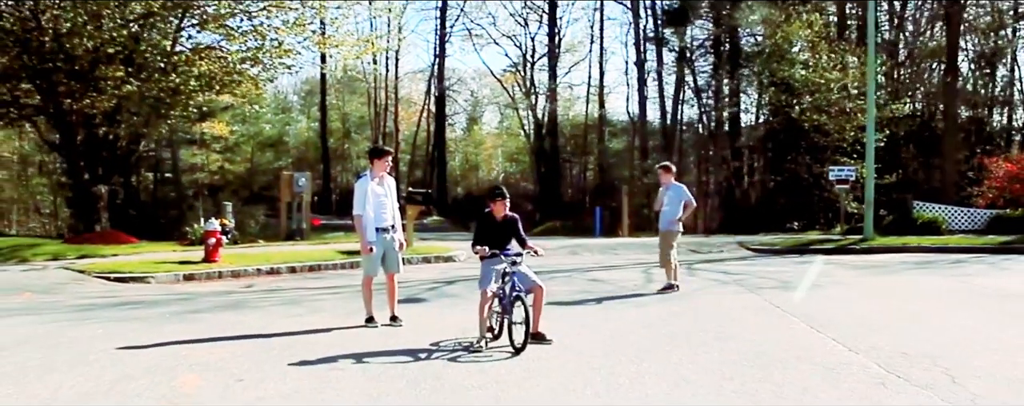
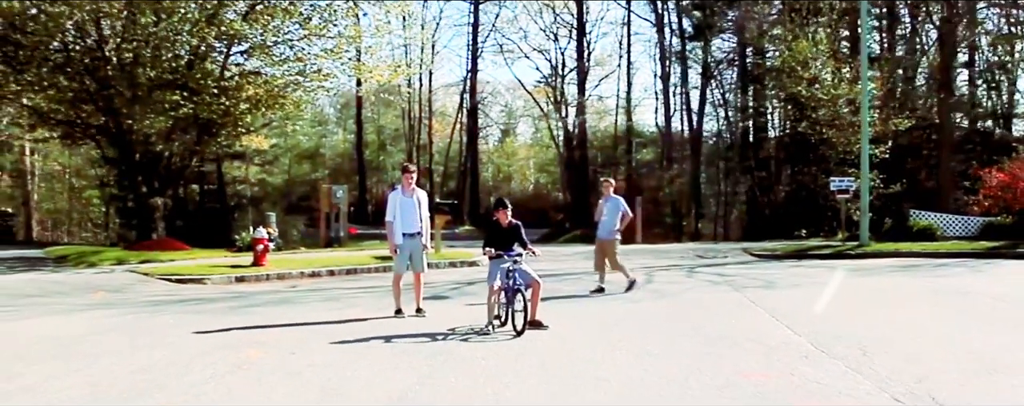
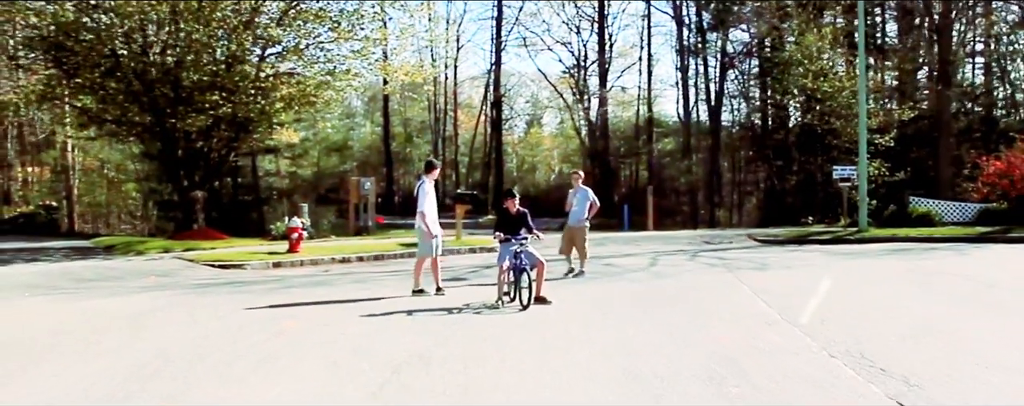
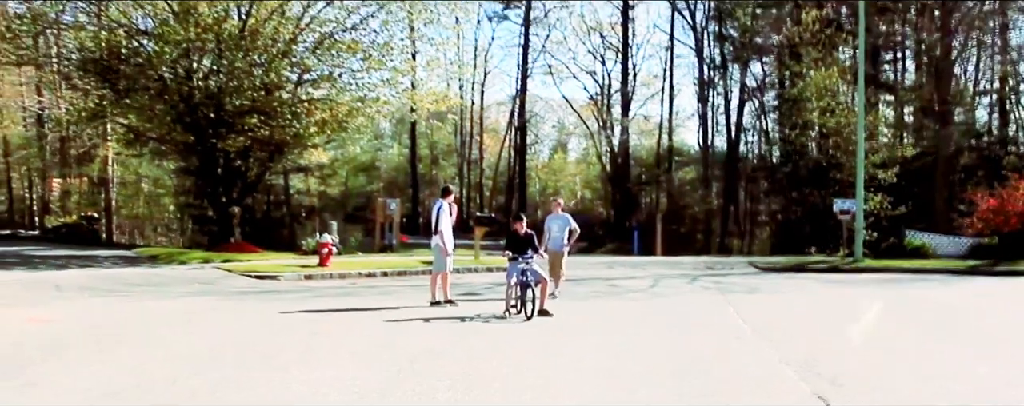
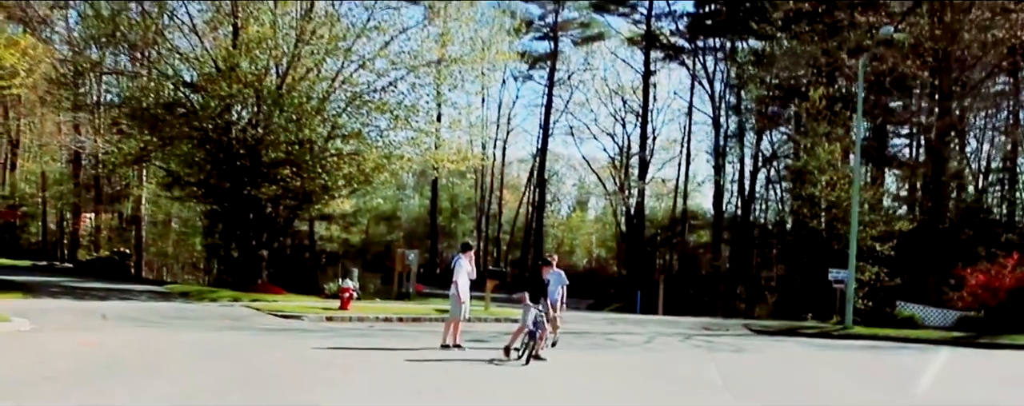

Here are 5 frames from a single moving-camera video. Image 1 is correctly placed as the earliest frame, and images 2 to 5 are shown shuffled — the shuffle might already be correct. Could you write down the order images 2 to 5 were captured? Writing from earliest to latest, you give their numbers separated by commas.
2, 3, 4, 5
